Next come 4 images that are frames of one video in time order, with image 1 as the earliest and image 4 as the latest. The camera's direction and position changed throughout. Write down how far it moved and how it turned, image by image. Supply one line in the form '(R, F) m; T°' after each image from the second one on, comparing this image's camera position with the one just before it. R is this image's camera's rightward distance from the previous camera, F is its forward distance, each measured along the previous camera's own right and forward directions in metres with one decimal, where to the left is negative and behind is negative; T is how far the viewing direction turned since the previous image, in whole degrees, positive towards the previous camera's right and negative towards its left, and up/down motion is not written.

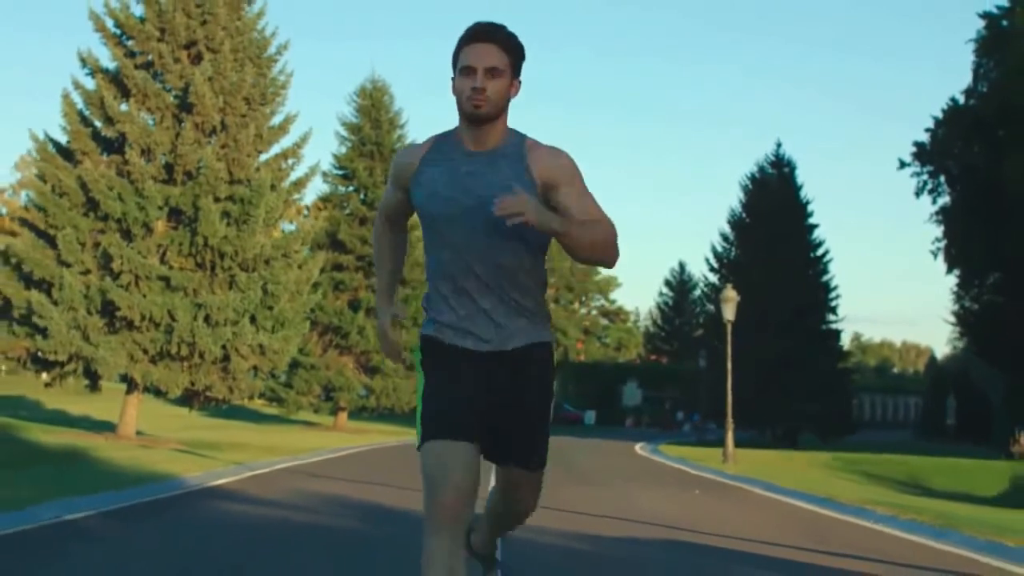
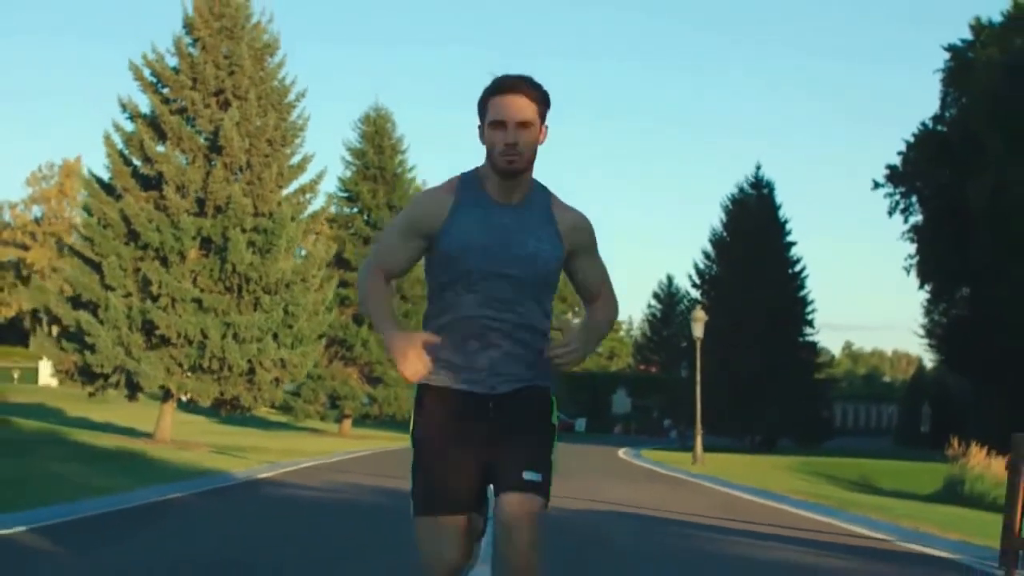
(+0.1, -4.1) m; 0°
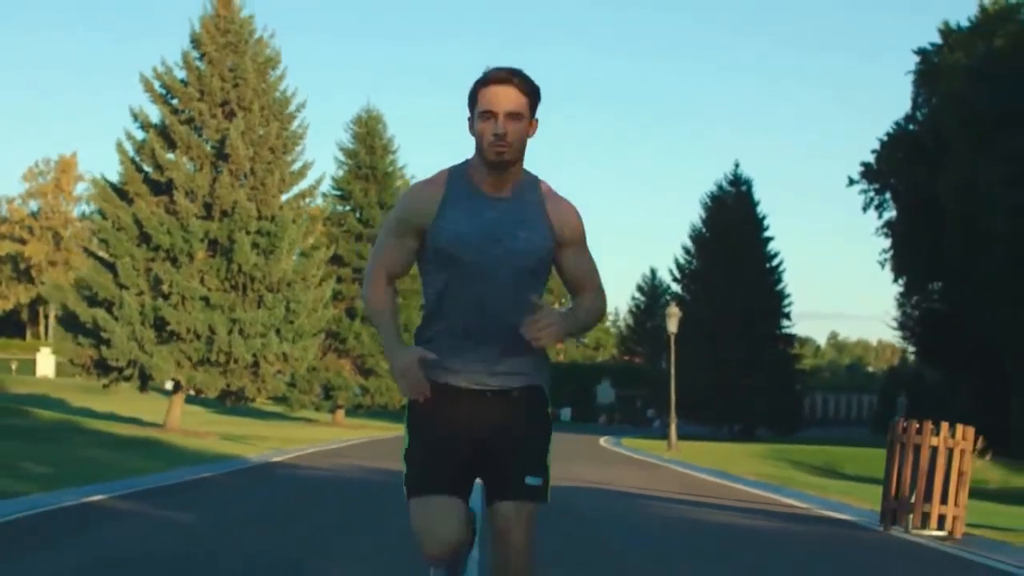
(0.0, -2.6) m; +1°
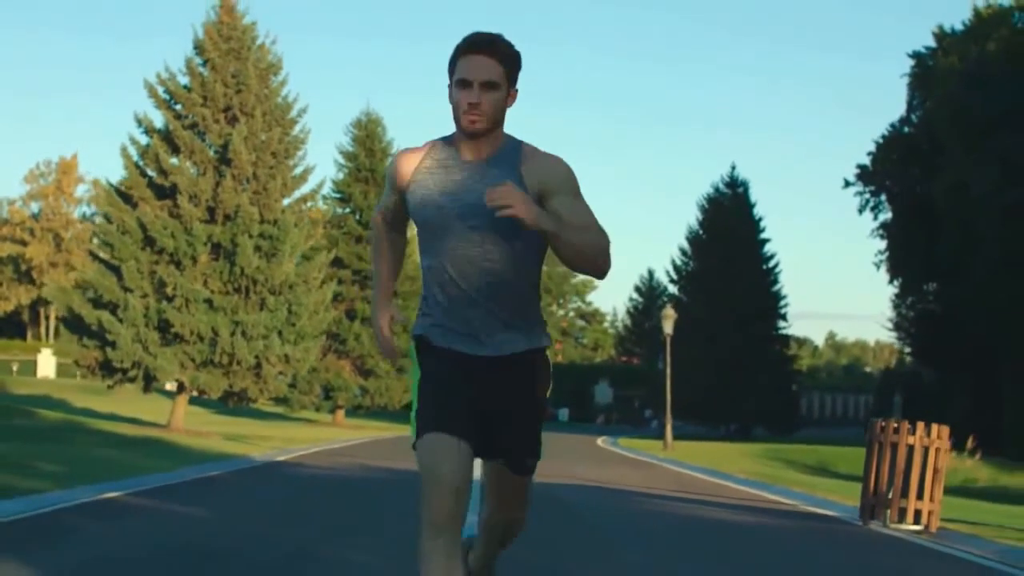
(0.0, -0.6) m; 0°
